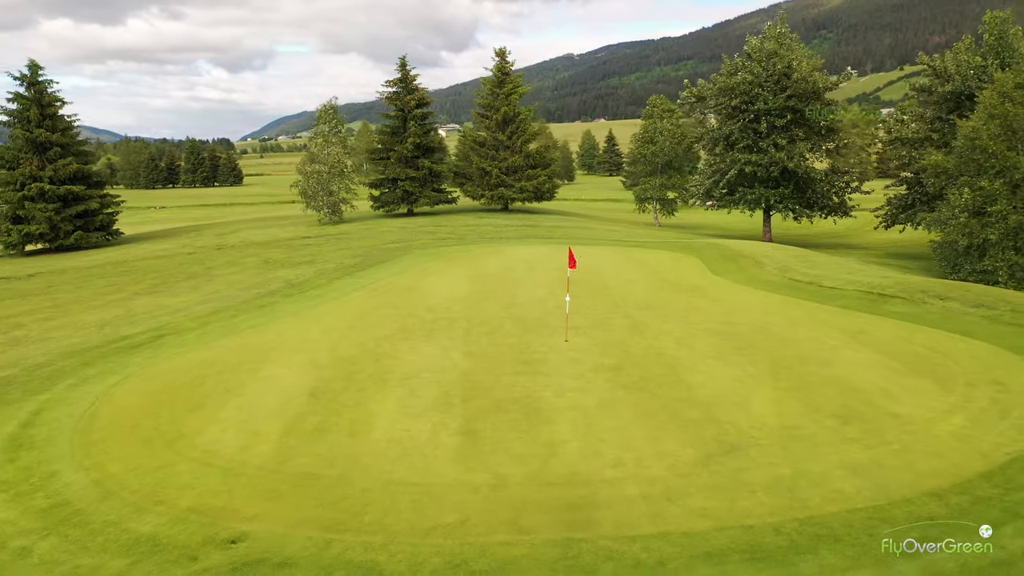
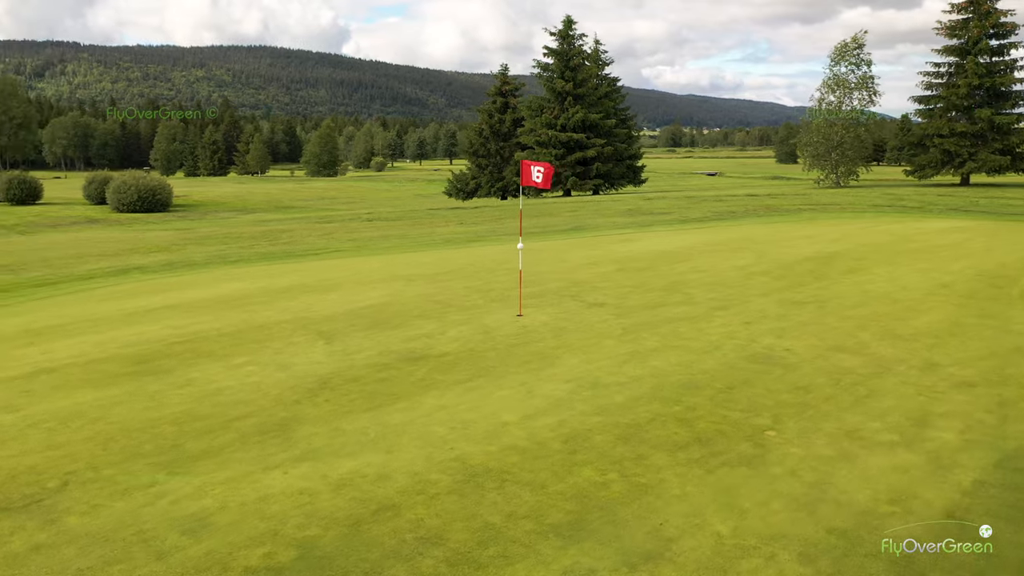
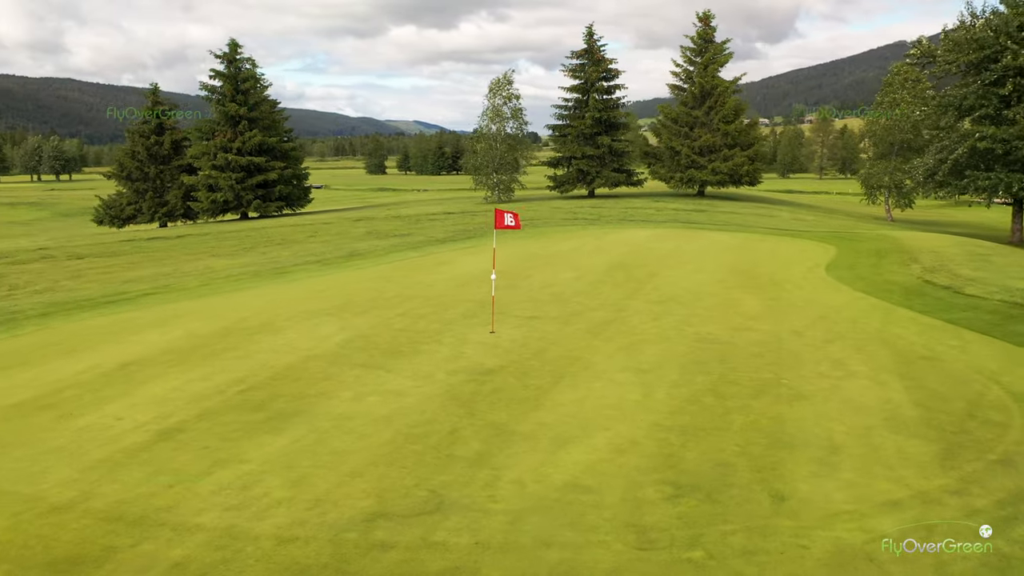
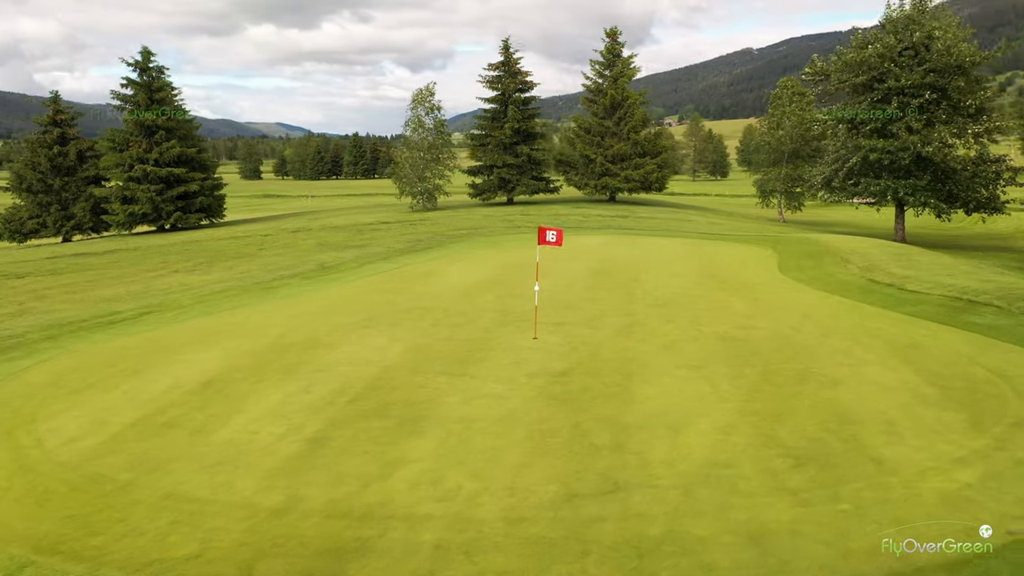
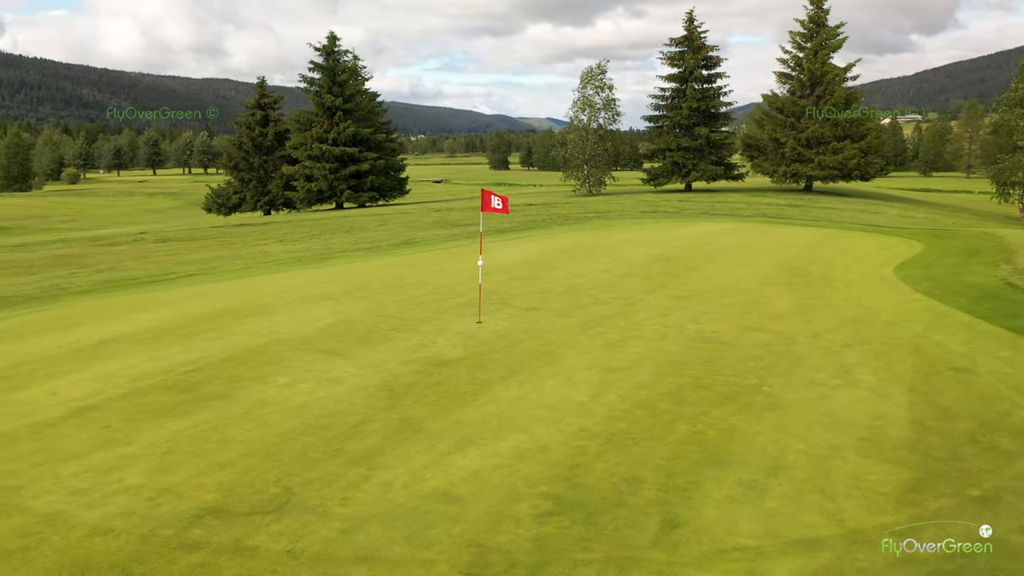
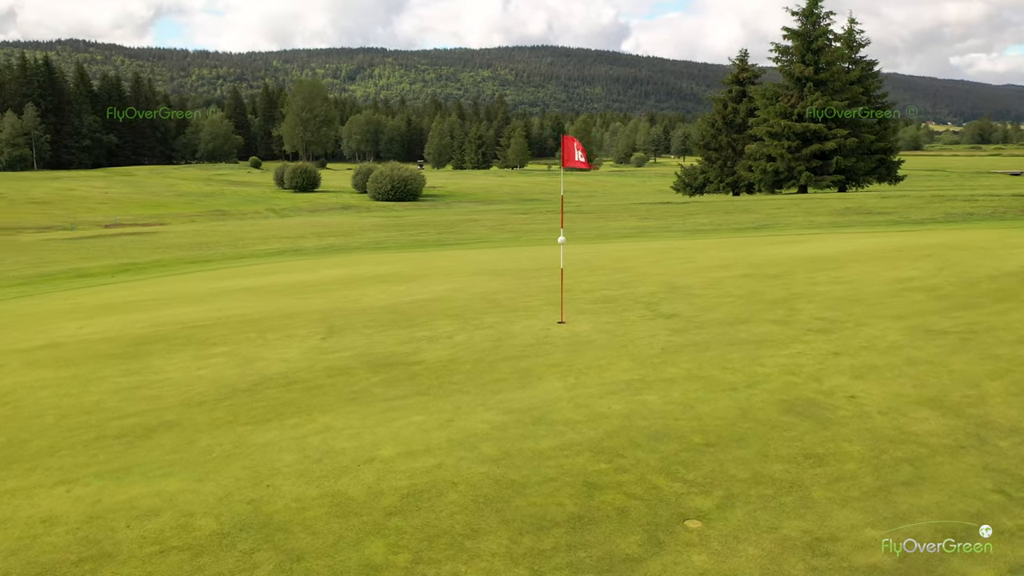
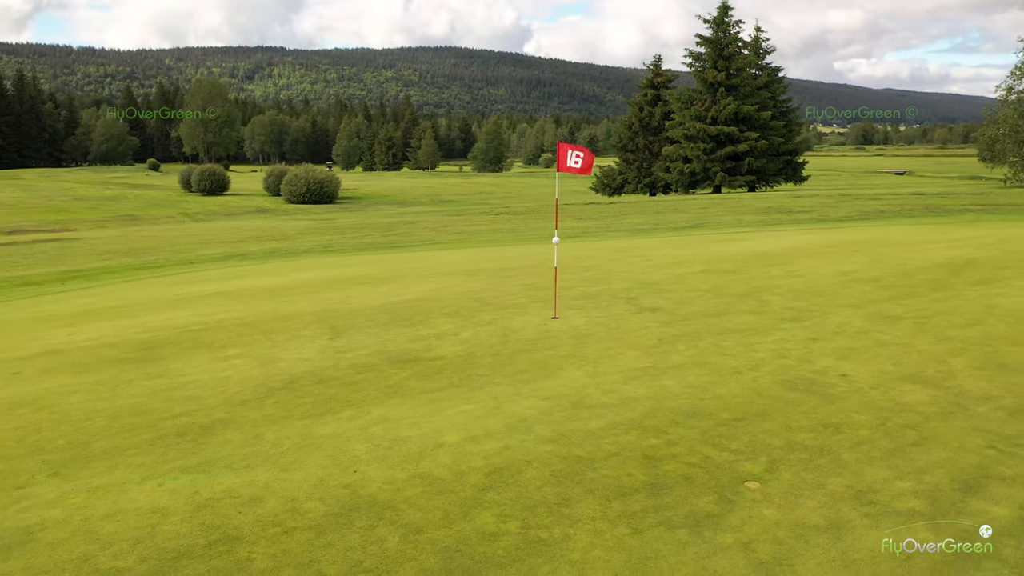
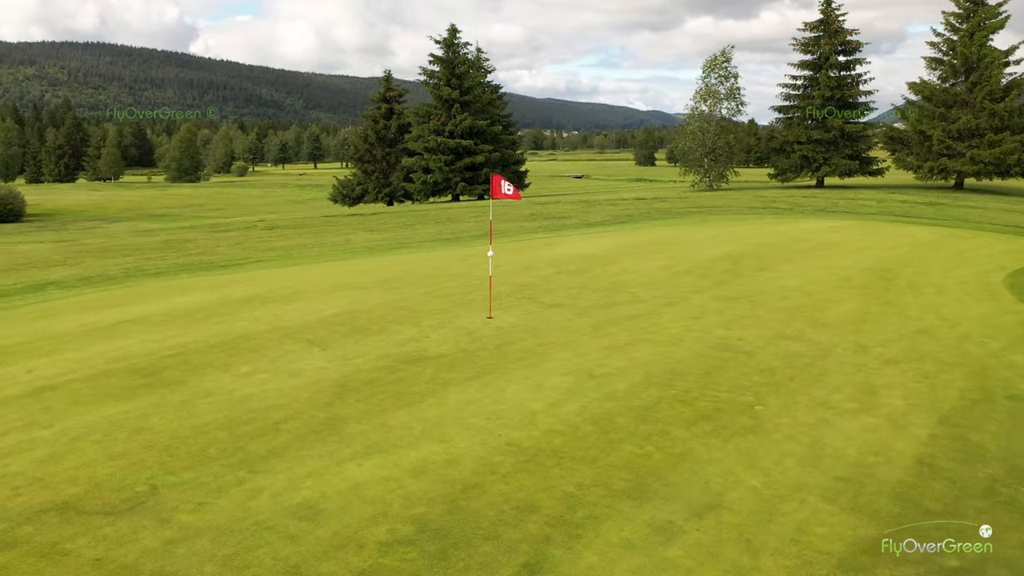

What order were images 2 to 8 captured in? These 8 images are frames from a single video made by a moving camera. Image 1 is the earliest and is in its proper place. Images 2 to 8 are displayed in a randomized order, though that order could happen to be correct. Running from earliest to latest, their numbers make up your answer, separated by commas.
4, 3, 5, 8, 2, 7, 6
